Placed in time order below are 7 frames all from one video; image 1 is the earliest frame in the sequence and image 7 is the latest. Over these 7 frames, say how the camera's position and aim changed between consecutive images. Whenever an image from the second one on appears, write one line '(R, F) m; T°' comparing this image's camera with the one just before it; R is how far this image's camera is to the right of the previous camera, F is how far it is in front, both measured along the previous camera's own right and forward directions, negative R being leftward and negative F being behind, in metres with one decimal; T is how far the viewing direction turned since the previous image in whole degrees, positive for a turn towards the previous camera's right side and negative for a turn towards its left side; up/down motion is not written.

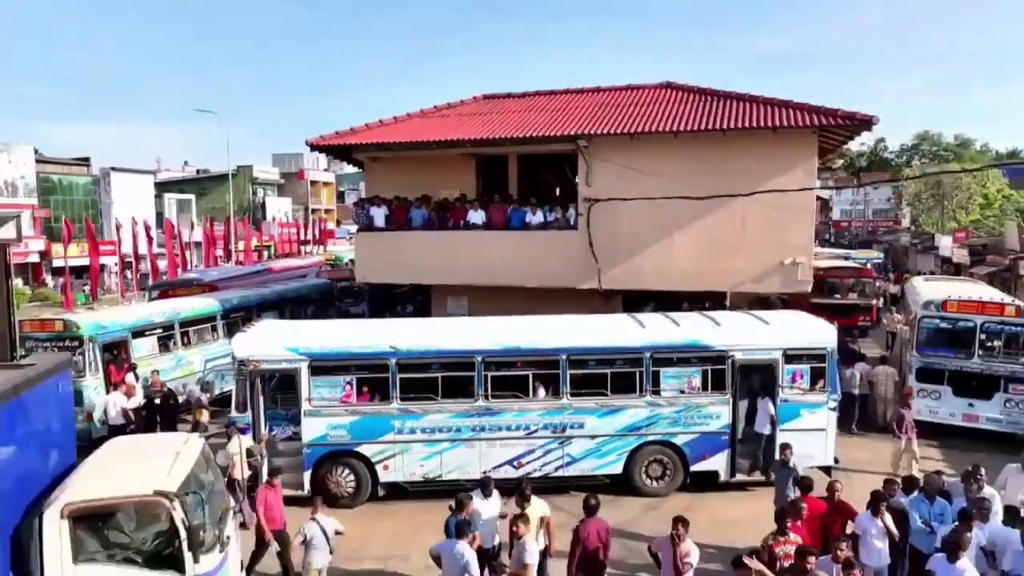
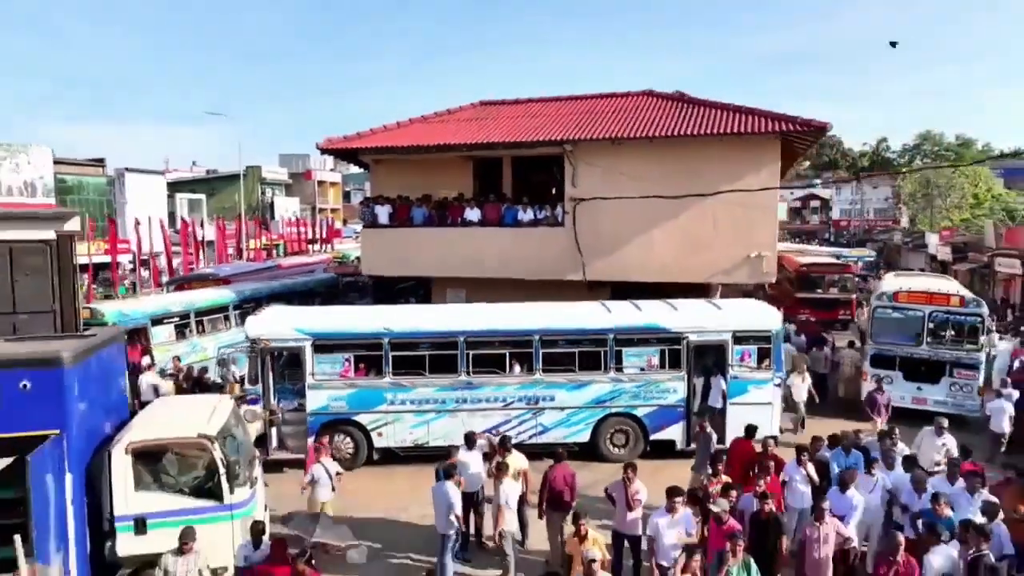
(+0.3, -1.5) m; 0°
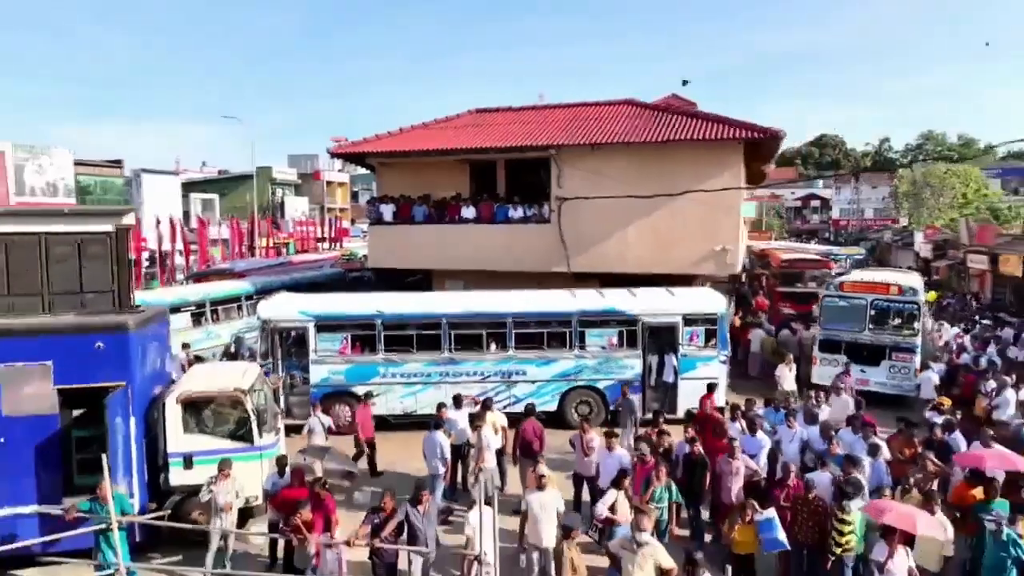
(+0.4, -1.9) m; -1°
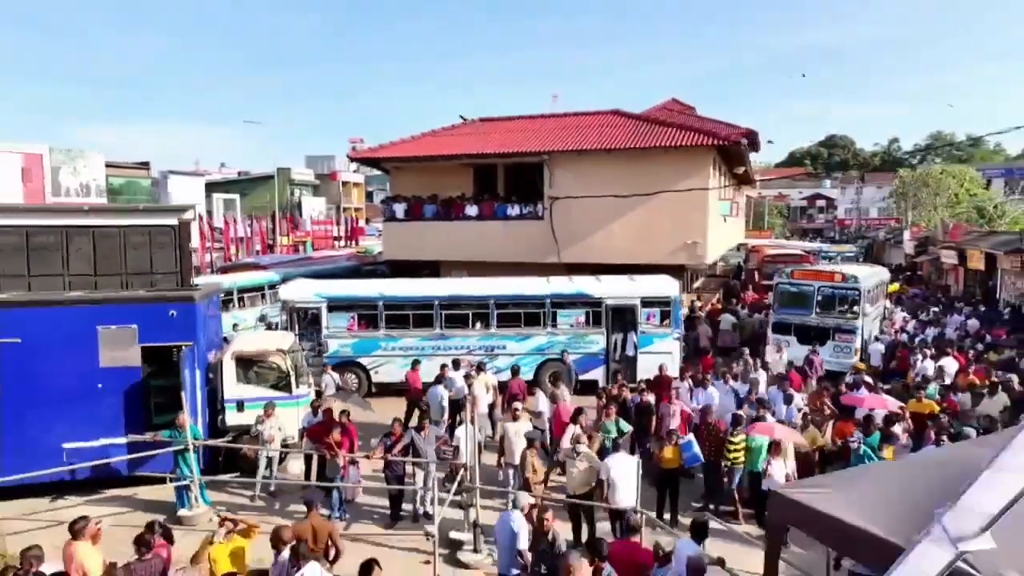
(+0.5, -2.5) m; -1°
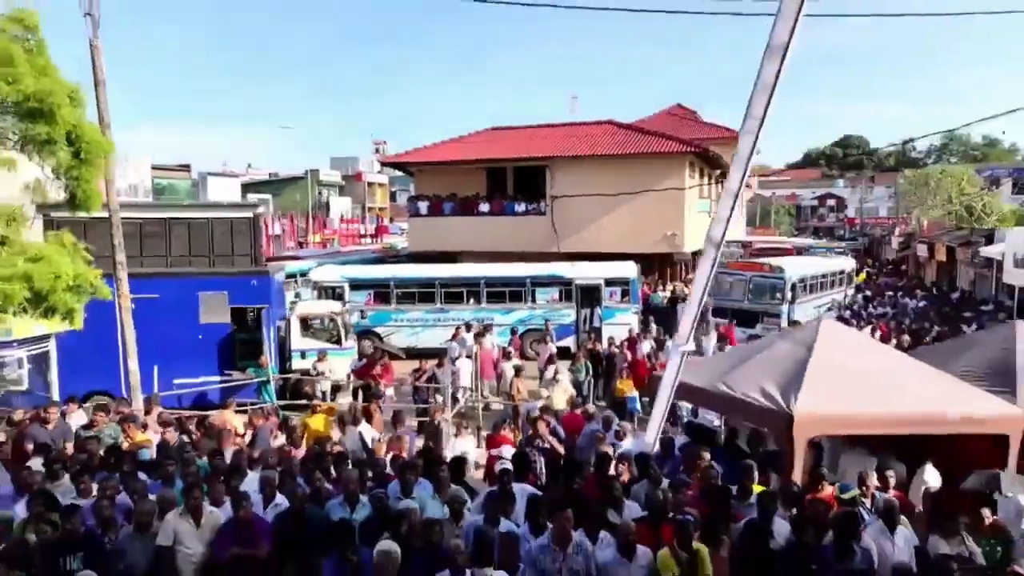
(+0.5, -3.7) m; -2°
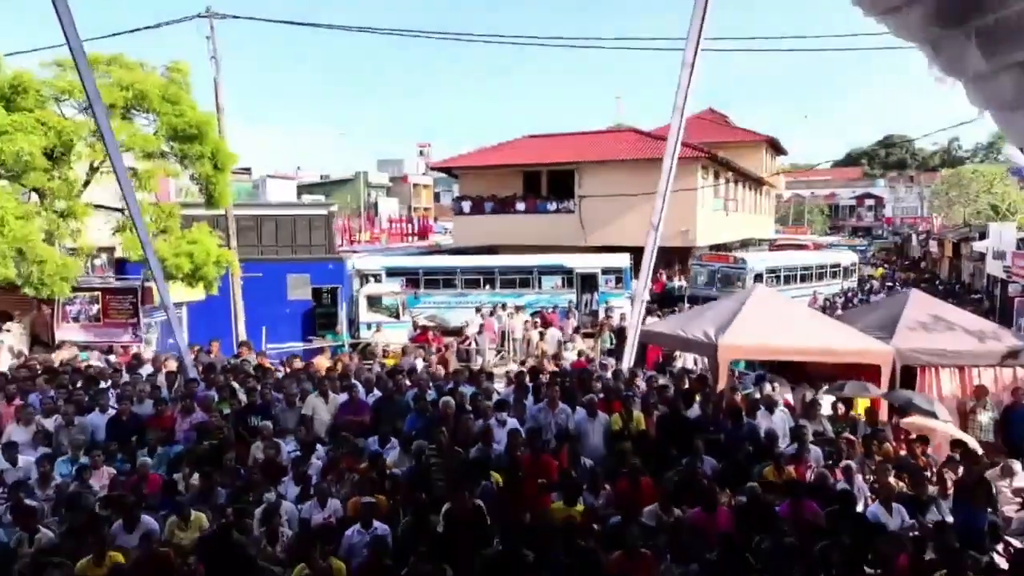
(+0.4, -3.4) m; -3°
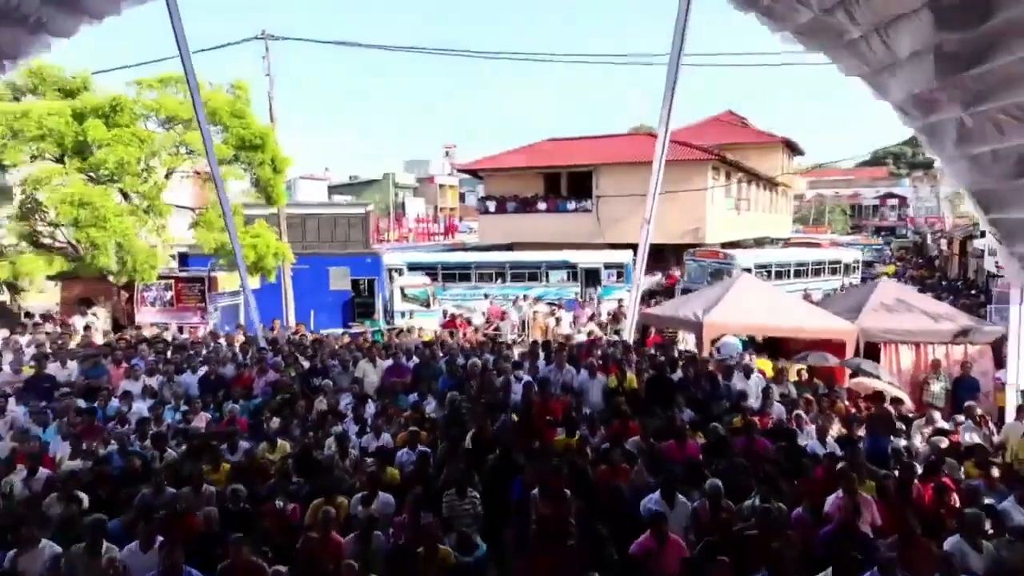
(+0.1, -1.9) m; -2°
